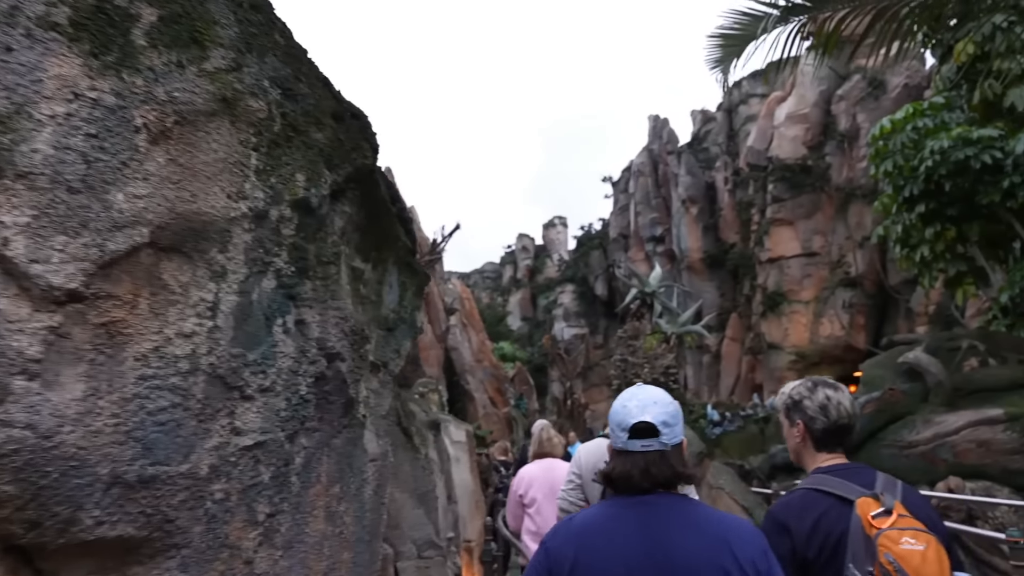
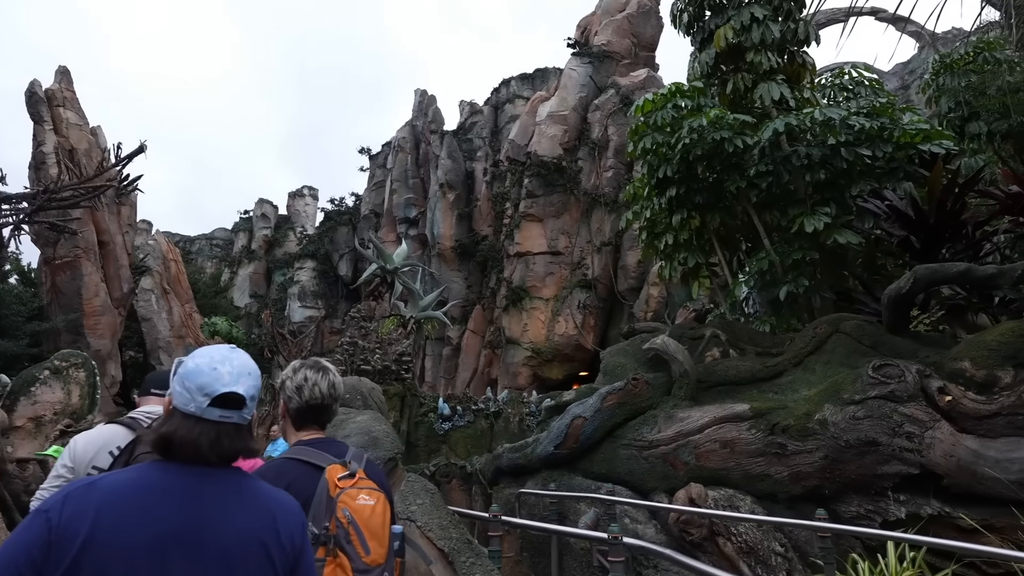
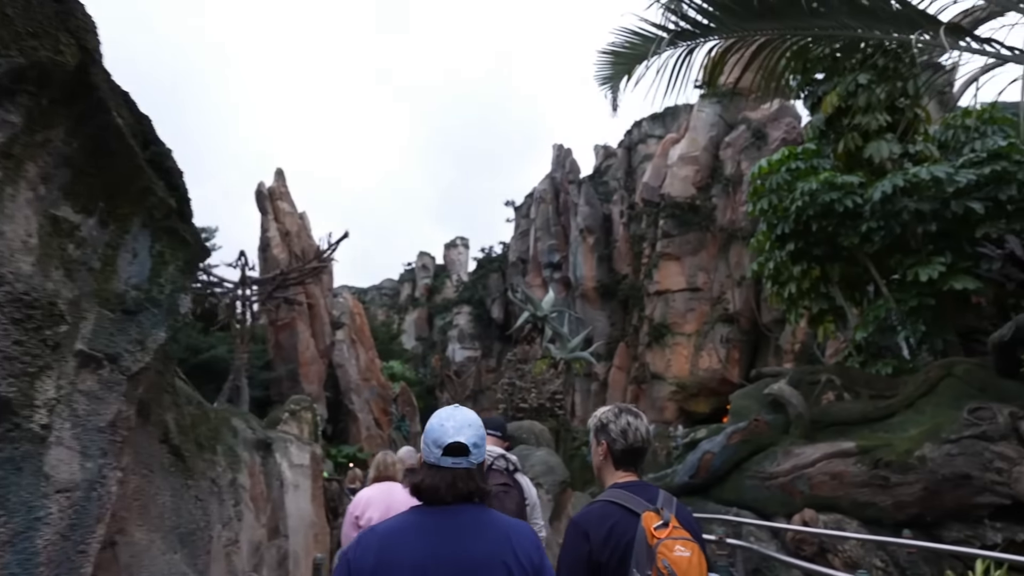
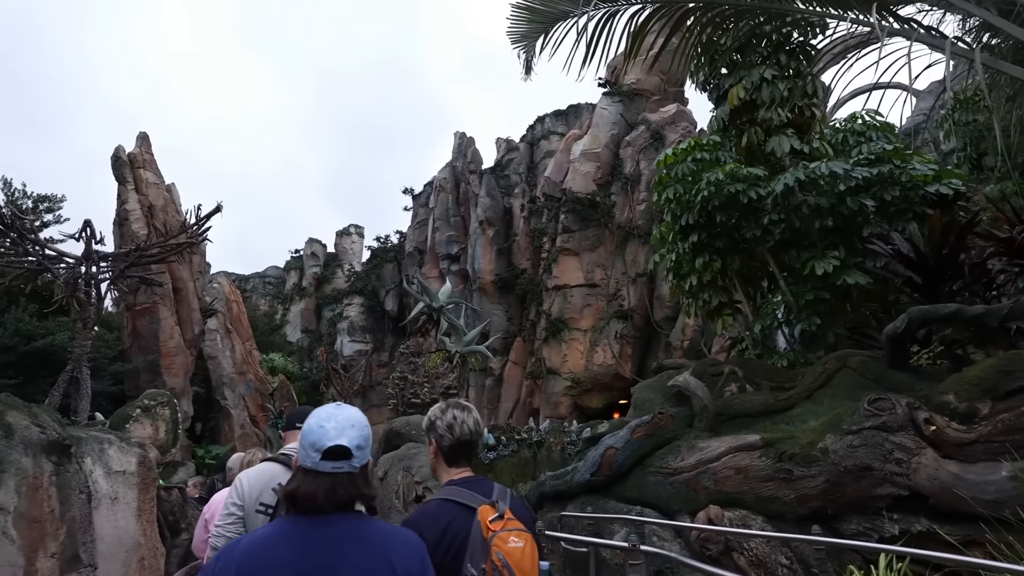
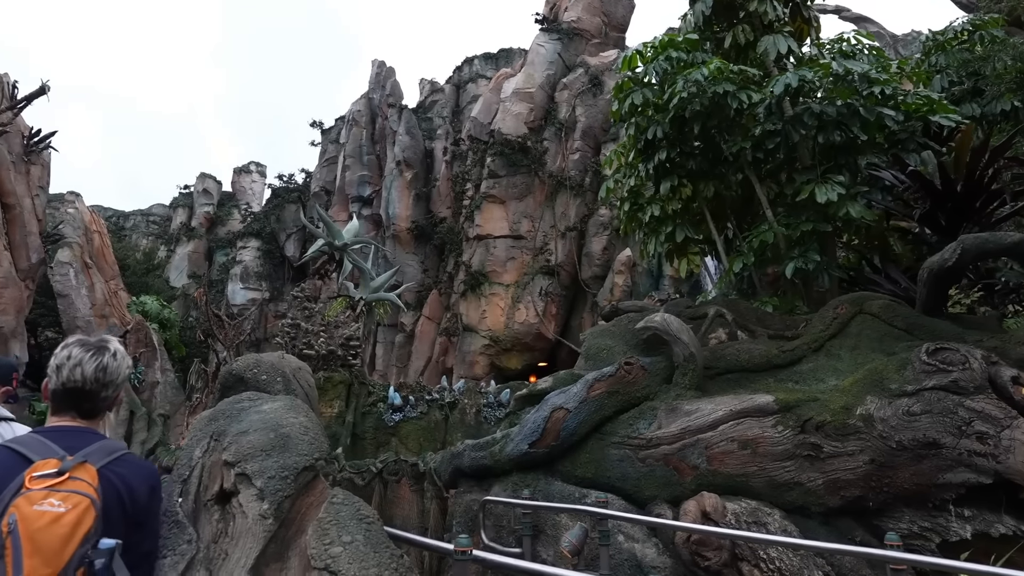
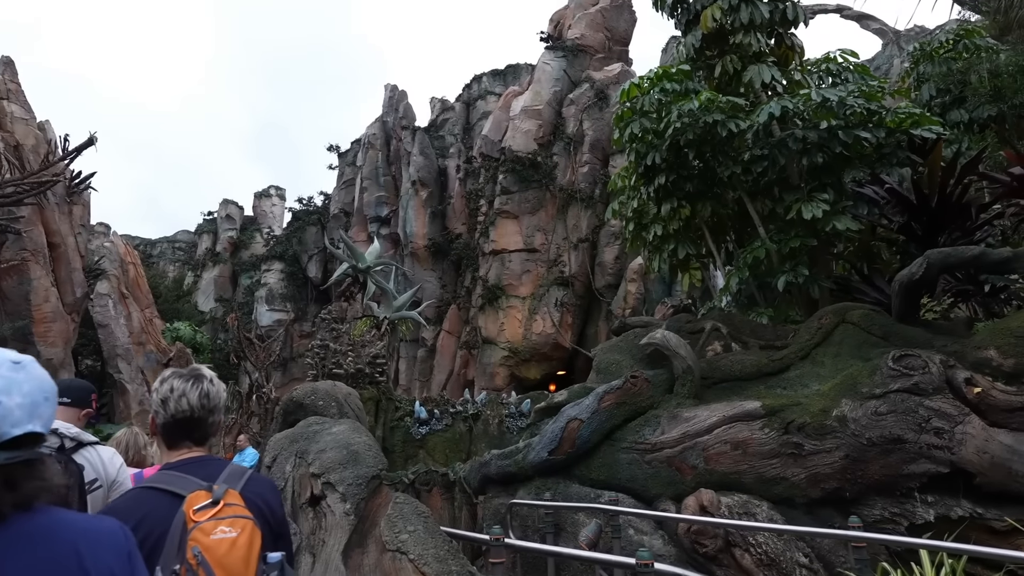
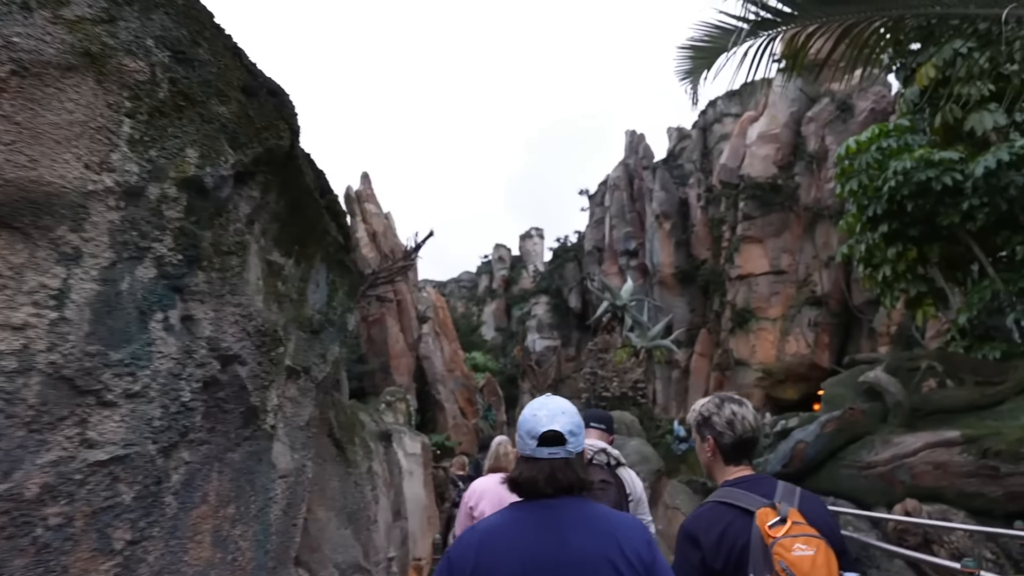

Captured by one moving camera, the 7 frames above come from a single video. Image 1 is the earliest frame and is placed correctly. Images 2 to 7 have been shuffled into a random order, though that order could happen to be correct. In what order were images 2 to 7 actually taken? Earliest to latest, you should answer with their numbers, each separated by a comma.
7, 3, 4, 2, 6, 5
